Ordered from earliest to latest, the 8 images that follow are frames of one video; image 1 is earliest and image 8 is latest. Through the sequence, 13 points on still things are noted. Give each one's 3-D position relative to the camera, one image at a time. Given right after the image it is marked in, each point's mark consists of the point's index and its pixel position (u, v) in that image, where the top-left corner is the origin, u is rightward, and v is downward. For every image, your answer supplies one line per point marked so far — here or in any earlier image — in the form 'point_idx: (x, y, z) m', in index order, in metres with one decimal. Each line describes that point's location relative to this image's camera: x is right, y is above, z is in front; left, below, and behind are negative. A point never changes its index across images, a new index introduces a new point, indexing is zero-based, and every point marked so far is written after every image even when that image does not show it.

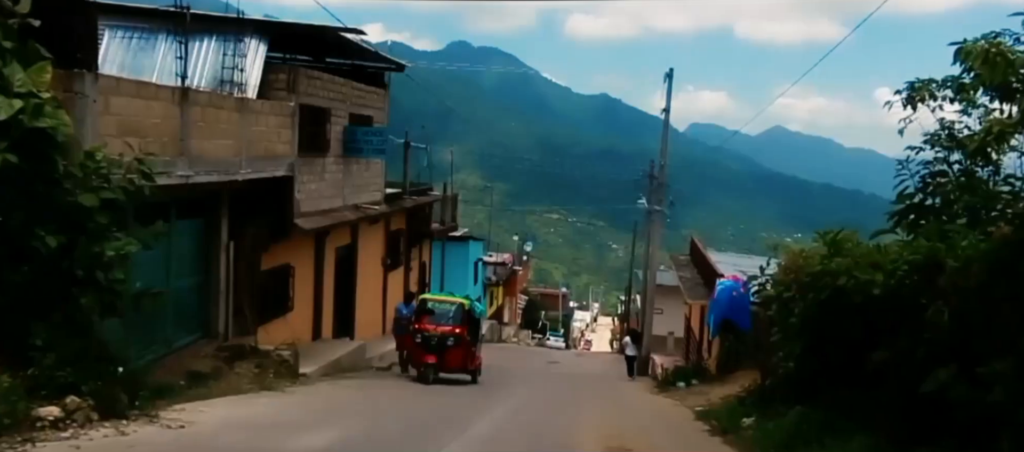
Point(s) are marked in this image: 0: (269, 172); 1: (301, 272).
0: (-3.6, +0.8, +13.3) m
1: (-4.0, -0.9, +17.2) m
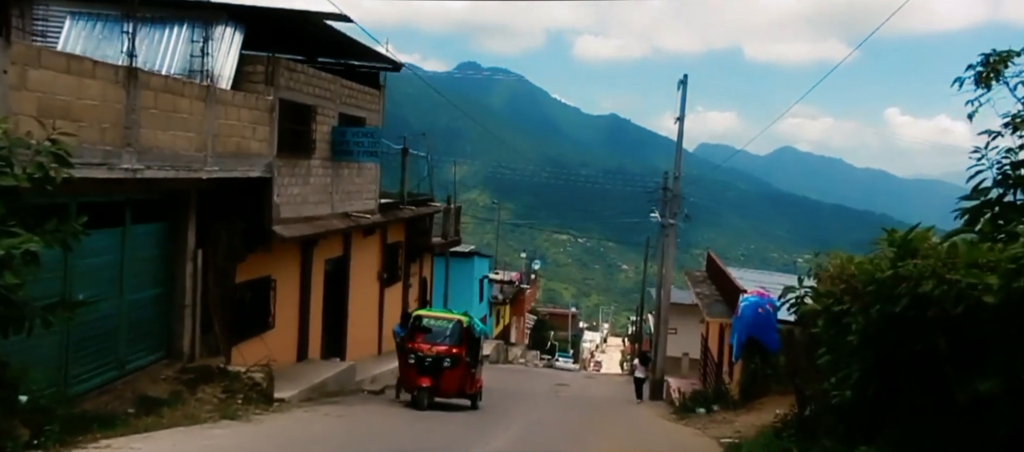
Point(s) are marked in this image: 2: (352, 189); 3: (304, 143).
0: (-3.5, +0.7, +11.9) m
1: (-3.9, -1.1, +15.7) m
2: (-3.1, +0.7, +17.5) m
3: (-3.4, +1.4, +14.6) m
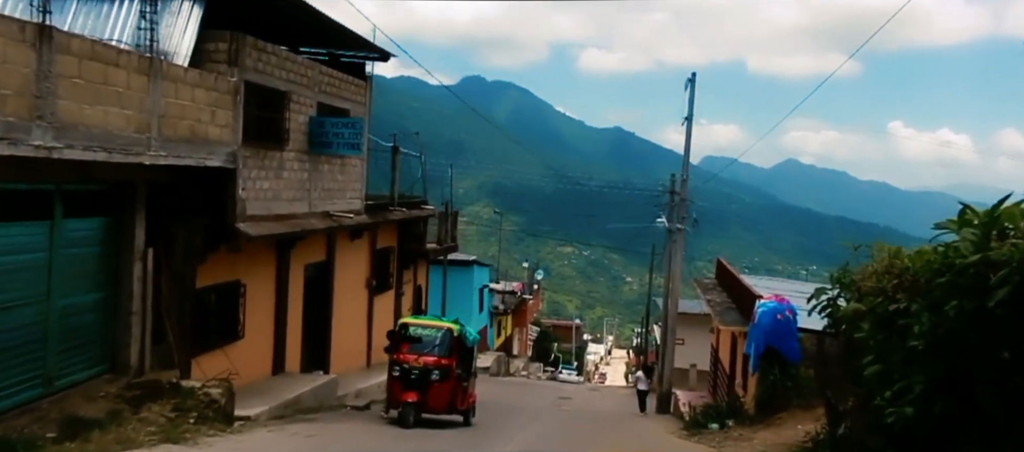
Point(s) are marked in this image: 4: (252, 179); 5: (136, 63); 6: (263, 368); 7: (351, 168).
0: (-3.7, +0.8, +10.5) m
1: (-4.0, -1.0, +14.3) m
2: (-3.2, +0.7, +16.1) m
3: (-3.5, +1.4, +13.3) m
4: (-3.6, +0.6, +12.5) m
5: (-3.7, +1.6, +9.0) m
6: (-4.0, -2.3, +14.6) m
7: (-3.0, +1.1, +17.1) m
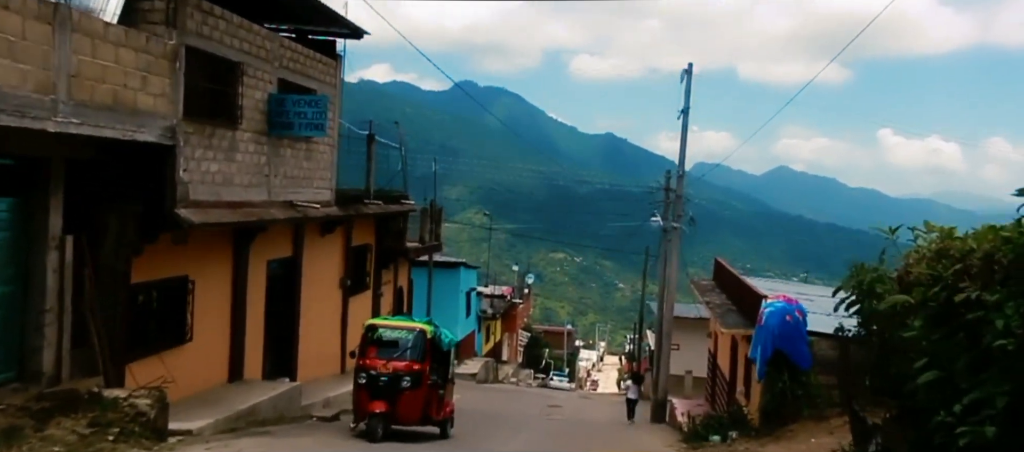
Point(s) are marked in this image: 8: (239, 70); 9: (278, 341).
0: (-3.9, +0.9, +9.0) m
1: (-4.3, -0.9, +12.8) m
2: (-3.4, +0.8, +14.6) m
3: (-3.7, +1.5, +11.8) m
4: (-3.8, +0.8, +11.0) m
5: (-3.9, +1.8, +7.5) m
6: (-4.3, -2.2, +13.1) m
7: (-3.3, +1.2, +15.6) m
8: (-3.6, +2.0, +12.0) m
9: (-4.2, -2.0, +16.1) m
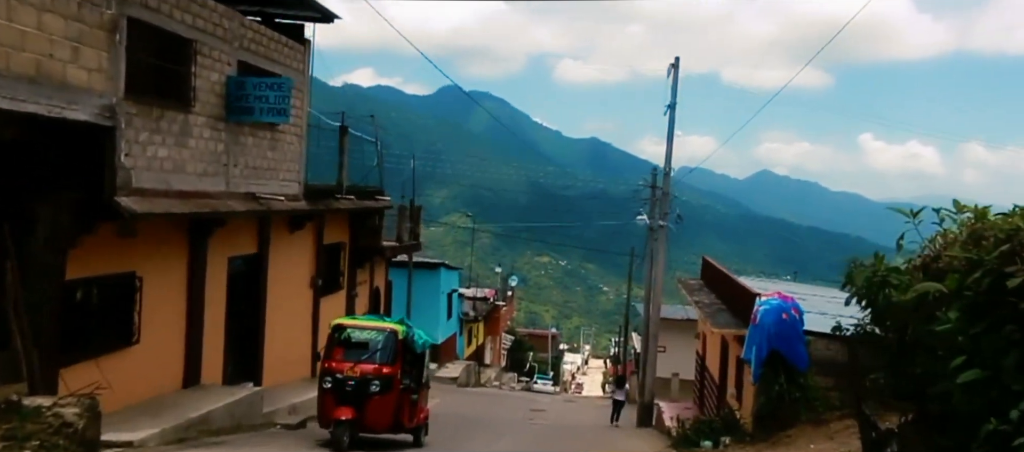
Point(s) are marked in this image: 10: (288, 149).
0: (-4.1, +1.0, +8.0) m
1: (-4.5, -0.8, +11.8) m
2: (-3.8, +0.9, +13.6) m
3: (-4.0, +1.6, +10.8) m
4: (-4.1, +0.9, +10.0) m
5: (-4.1, +1.9, +6.5) m
6: (-4.5, -2.1, +12.1) m
7: (-3.6, +1.3, +14.6) m
8: (-3.9, +2.1, +11.0) m
9: (-4.5, -2.0, +15.1) m
10: (-3.6, +1.2, +14.8) m
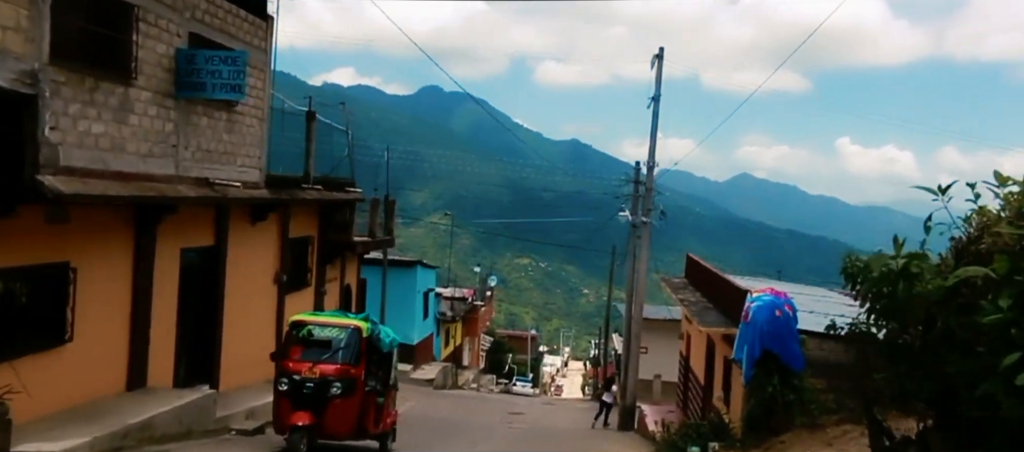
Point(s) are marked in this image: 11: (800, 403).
0: (-4.3, +1.2, +7.0) m
1: (-4.8, -0.6, +10.7) m
2: (-4.1, +1.1, +12.6) m
3: (-4.2, +1.8, +9.8) m
4: (-4.3, +1.1, +9.0) m
5: (-4.3, +2.1, +5.5) m
6: (-4.9, -1.9, +11.1) m
7: (-4.0, +1.5, +13.6) m
8: (-4.1, +2.3, +10.0) m
9: (-4.9, -1.8, +14.0) m
10: (-4.0, +1.4, +13.8) m
11: (+4.0, -2.5, +12.7) m
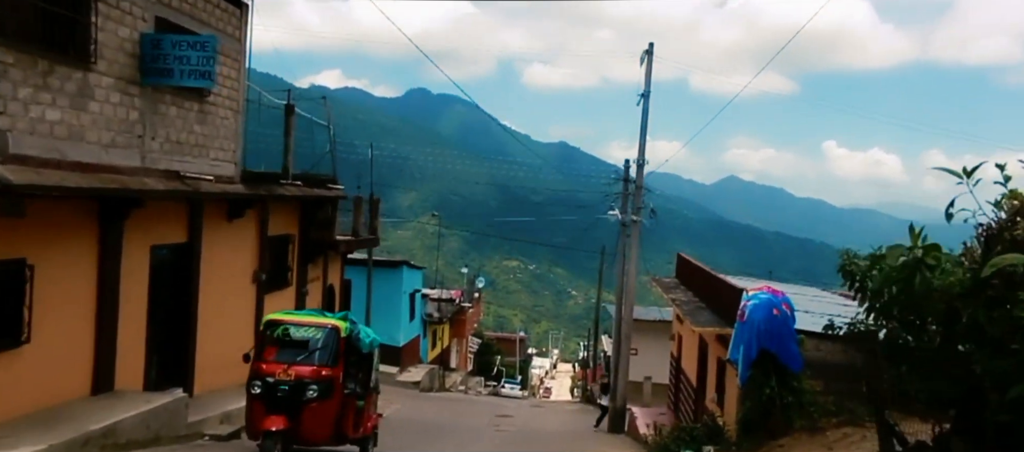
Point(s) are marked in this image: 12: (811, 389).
0: (-4.4, +1.3, +6.4) m
1: (-5.0, -0.6, +10.1) m
2: (-4.3, +1.1, +12.0) m
3: (-4.4, +1.9, +9.2) m
4: (-4.5, +1.1, +8.4) m
5: (-4.4, +2.2, +4.9) m
6: (-5.0, -1.8, +10.4) m
7: (-4.2, +1.5, +13.0) m
8: (-4.3, +2.4, +9.4) m
9: (-5.1, -1.7, +13.4) m
10: (-4.2, +1.5, +13.2) m
11: (+3.8, -2.4, +12.2) m
12: (+4.0, -2.2, +12.4) m
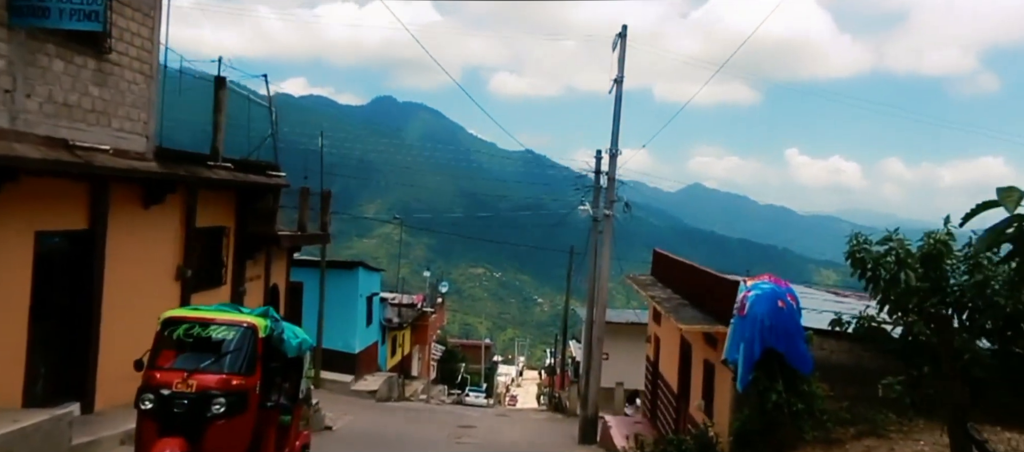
0: (-4.7, +1.6, +4.3) m
1: (-5.4, -0.3, +8.0) m
2: (-4.7, +1.4, +9.9) m
3: (-4.7, +2.1, +7.1) m
4: (-4.8, +1.4, +6.3) m
5: (-4.6, +2.5, +2.8) m
6: (-5.4, -1.6, +8.3) m
7: (-4.7, +1.8, +10.9) m
8: (-4.7, +2.6, +7.3) m
9: (-5.6, -1.5, +11.3) m
10: (-4.7, +1.7, +11.1) m
11: (+3.4, -2.1, +10.4) m
12: (+3.6, -1.9, +10.6) m
